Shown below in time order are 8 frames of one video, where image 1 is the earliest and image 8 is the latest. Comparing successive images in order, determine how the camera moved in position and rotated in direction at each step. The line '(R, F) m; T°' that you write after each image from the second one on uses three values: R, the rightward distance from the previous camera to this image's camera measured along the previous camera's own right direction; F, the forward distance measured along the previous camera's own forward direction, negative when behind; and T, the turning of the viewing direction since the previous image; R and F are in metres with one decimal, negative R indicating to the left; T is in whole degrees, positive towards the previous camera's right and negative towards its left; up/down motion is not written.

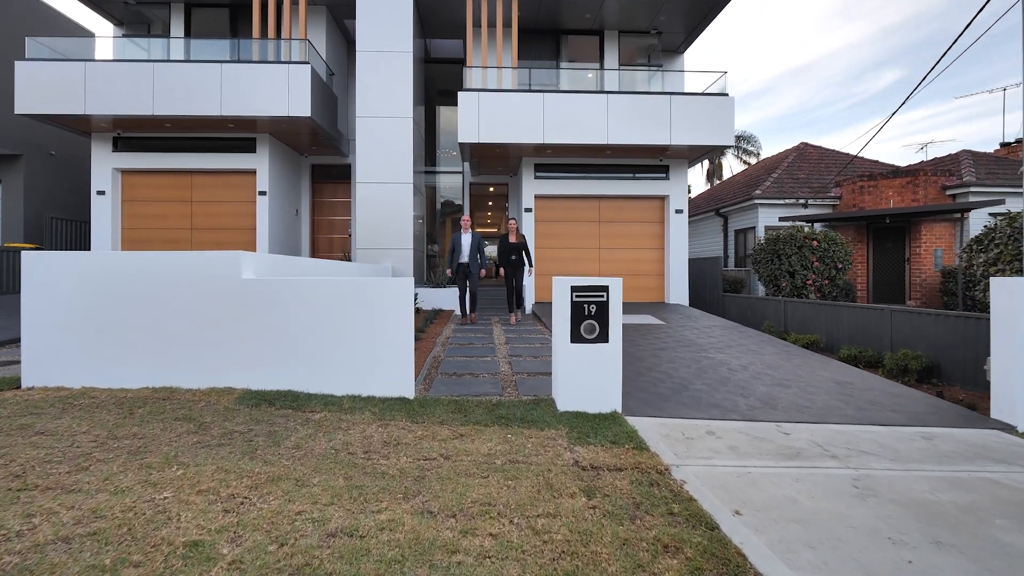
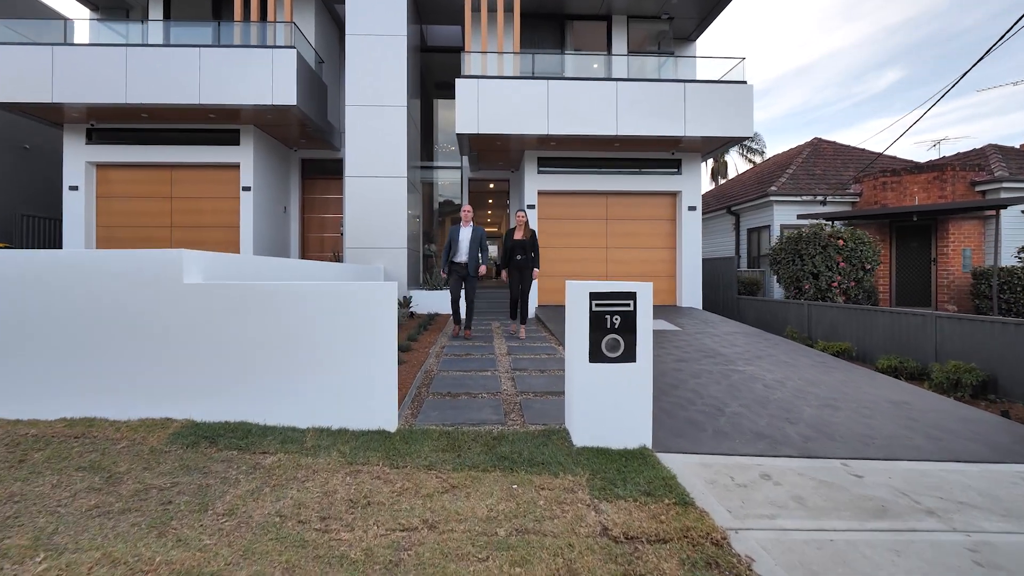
(0.0, +0.6) m; 0°
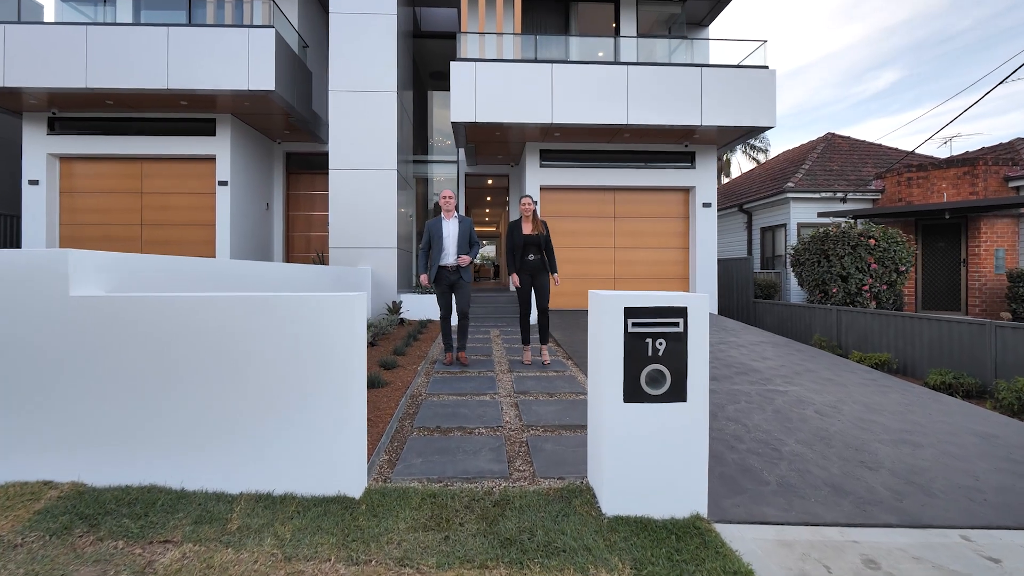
(0.0, +0.7) m; 0°
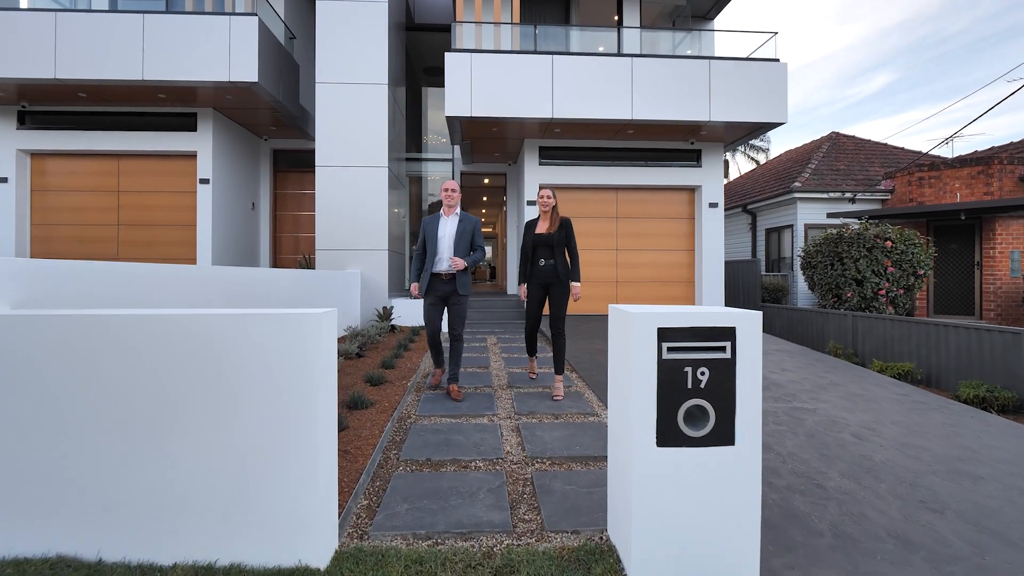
(0.0, +0.4) m; +1°
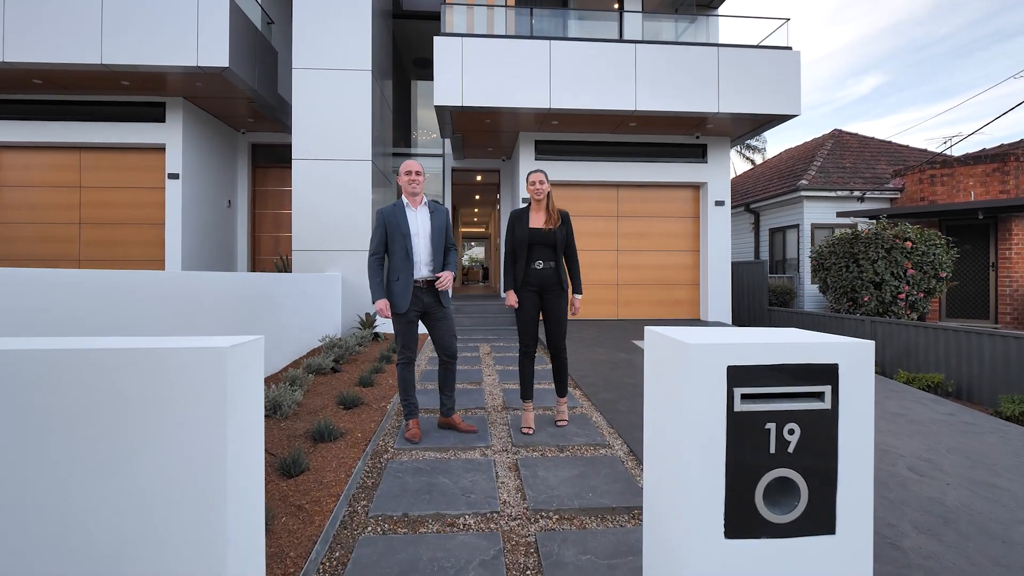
(0.0, +0.5) m; +1°
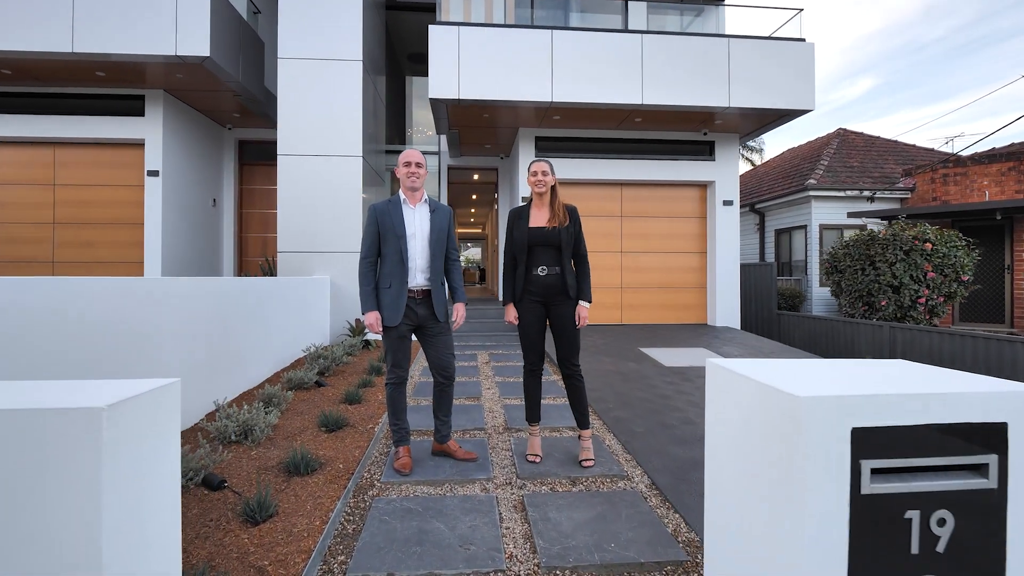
(0.0, +0.4) m; 0°
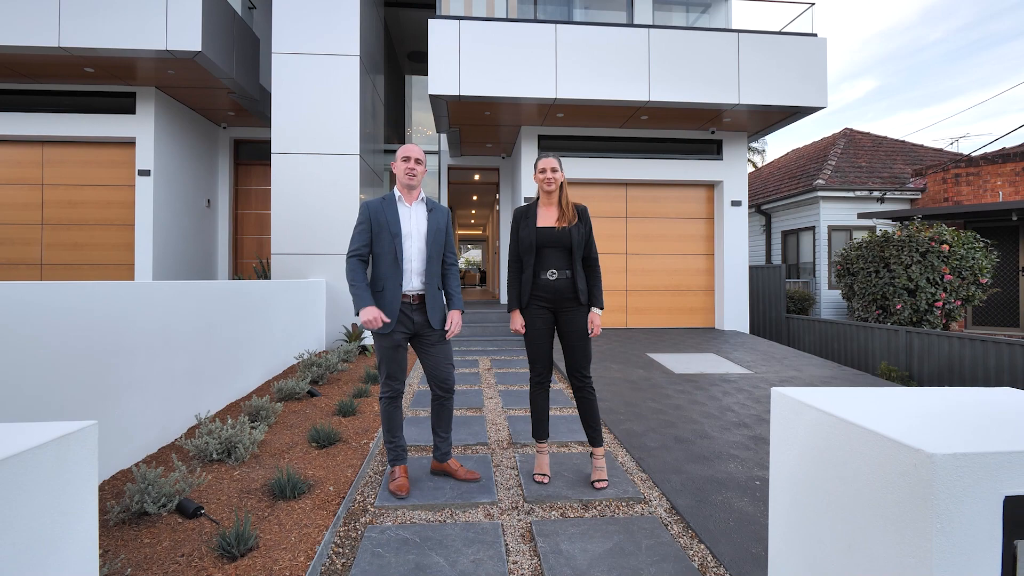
(0.0, +0.2) m; 0°
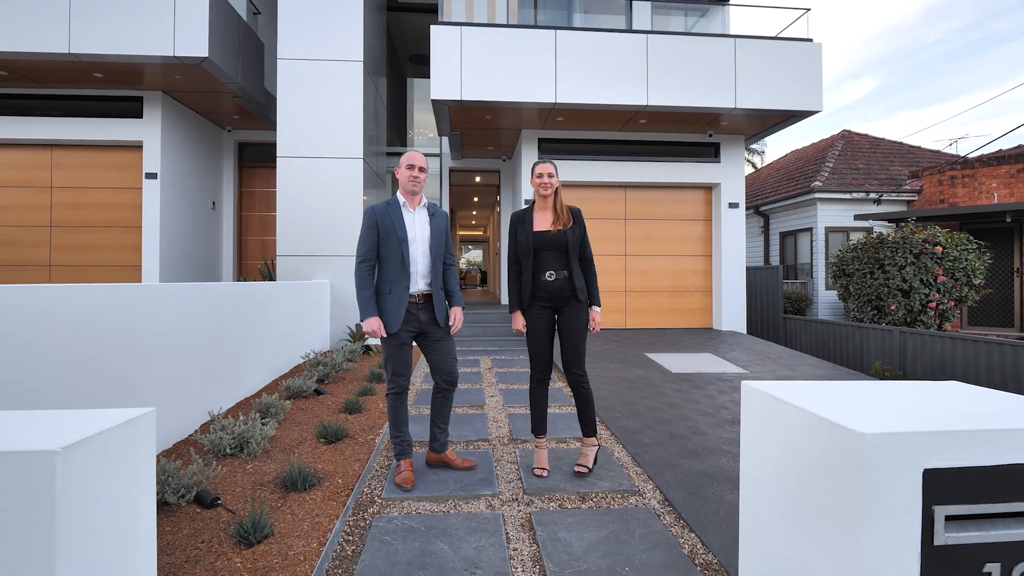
(0.0, -0.1) m; 0°
